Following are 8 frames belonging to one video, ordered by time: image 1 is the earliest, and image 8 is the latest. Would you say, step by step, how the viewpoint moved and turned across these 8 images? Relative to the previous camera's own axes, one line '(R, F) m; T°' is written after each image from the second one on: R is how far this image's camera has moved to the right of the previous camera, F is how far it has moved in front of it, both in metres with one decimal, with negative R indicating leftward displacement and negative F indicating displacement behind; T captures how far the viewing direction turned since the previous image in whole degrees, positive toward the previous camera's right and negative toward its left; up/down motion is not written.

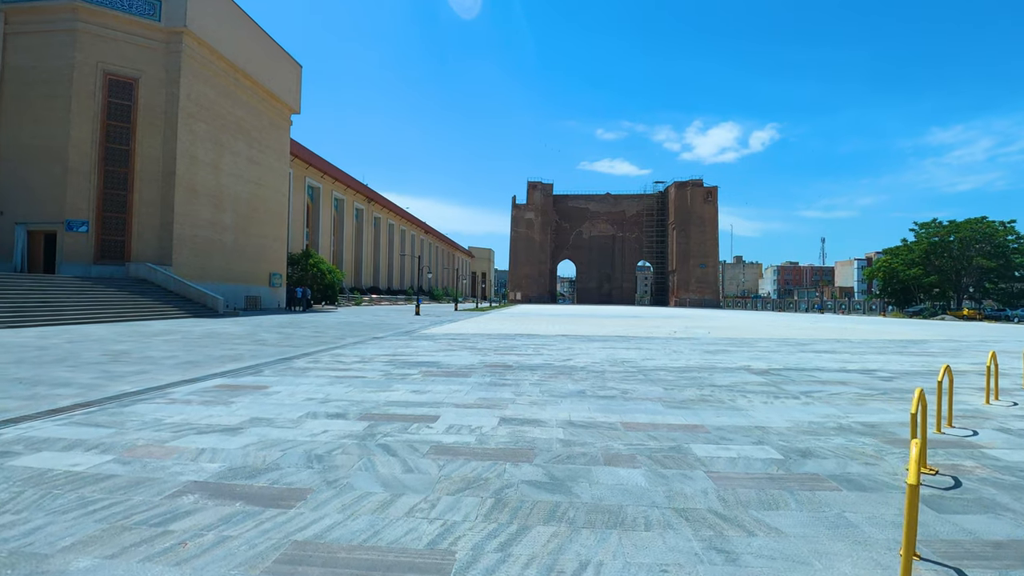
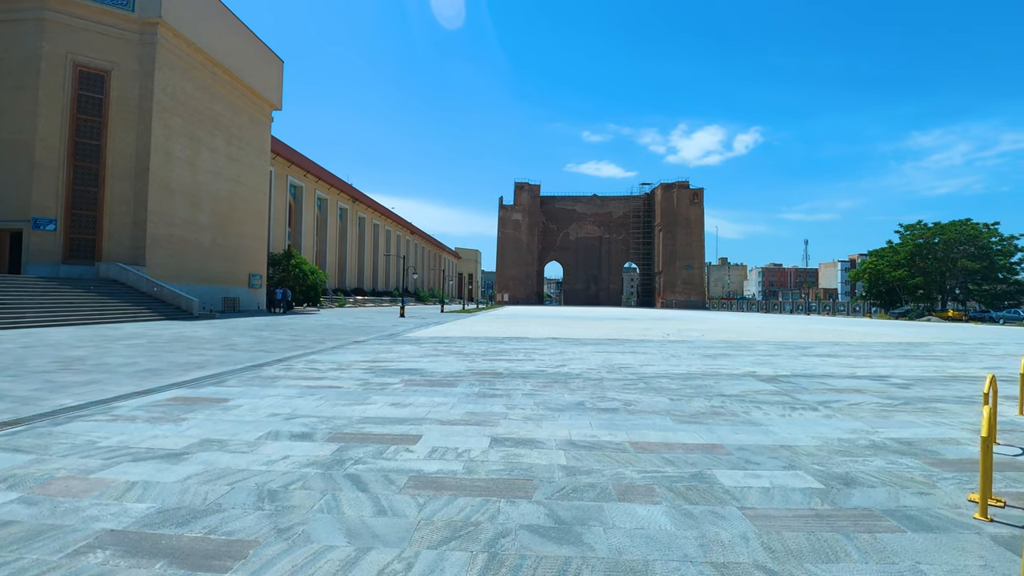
(-0.1, +0.8) m; +1°
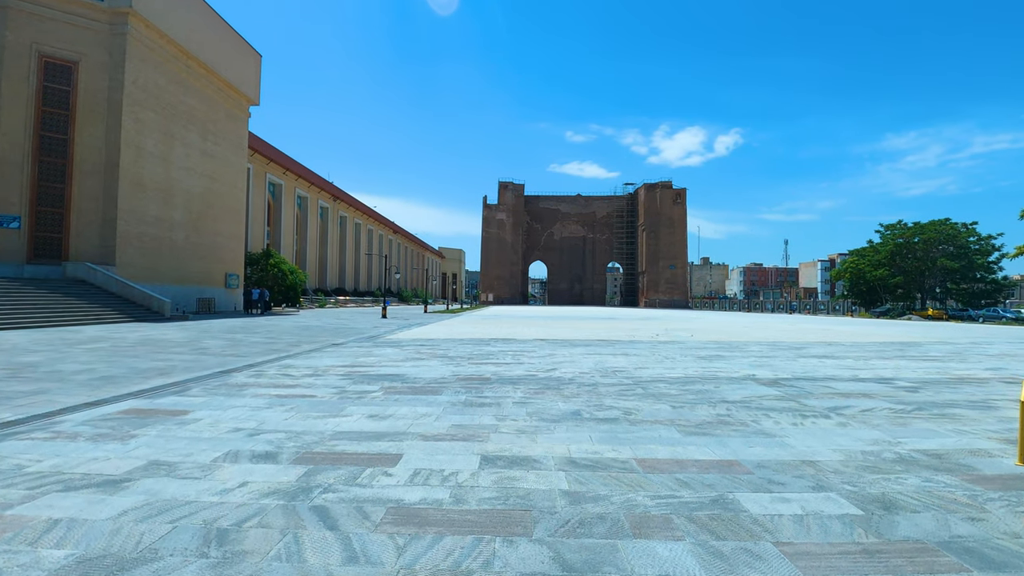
(-0.1, +0.6) m; +2°
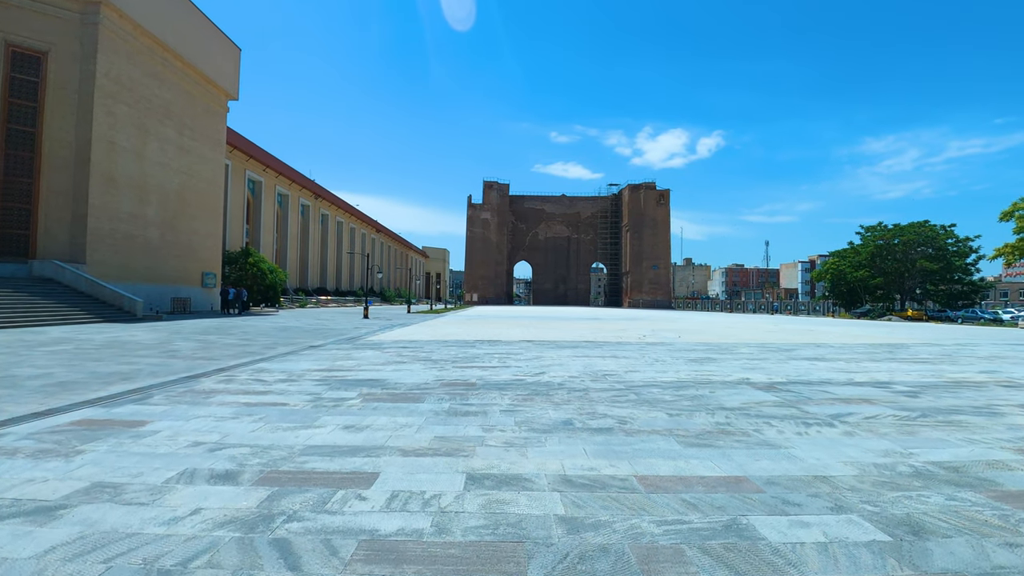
(0.0, +0.4) m; +2°
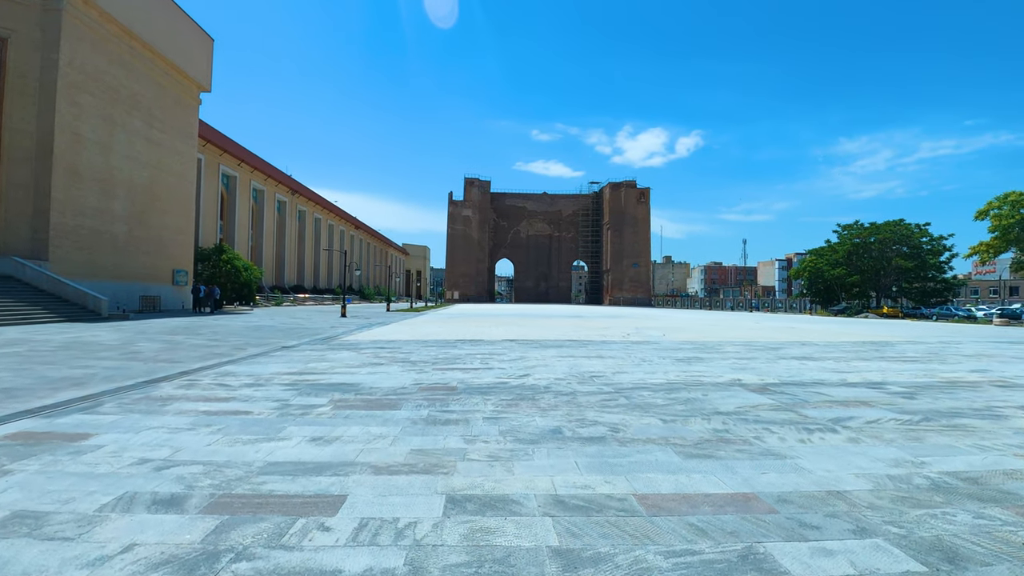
(0.0, +0.5) m; +2°
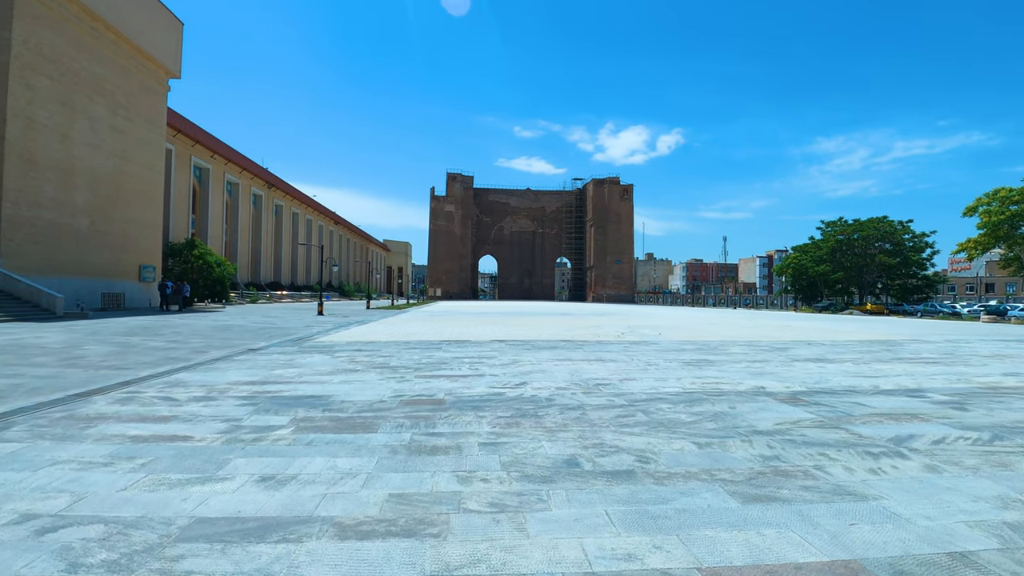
(-0.2, +1.2) m; +2°
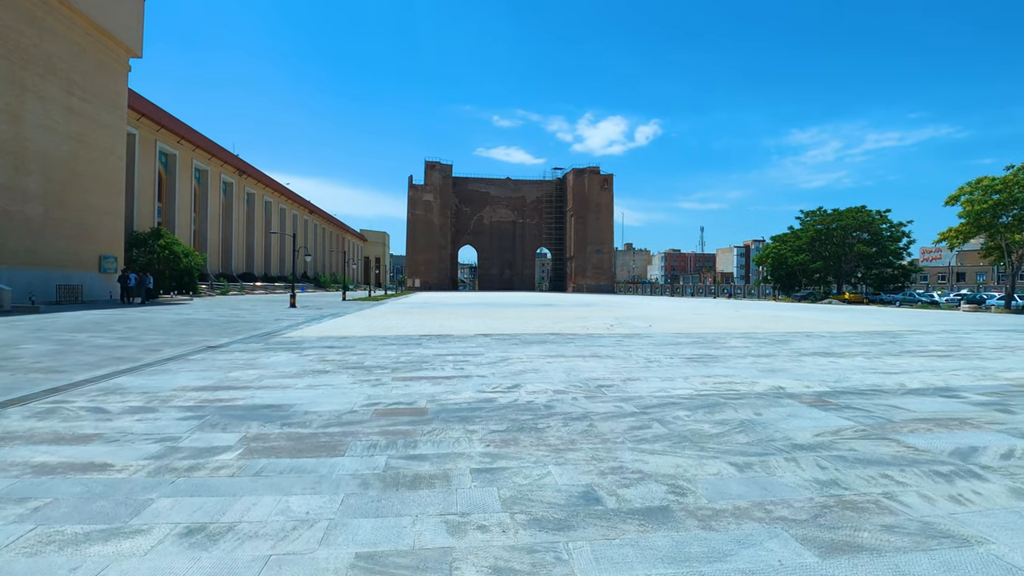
(-0.1, +1.0) m; +2°
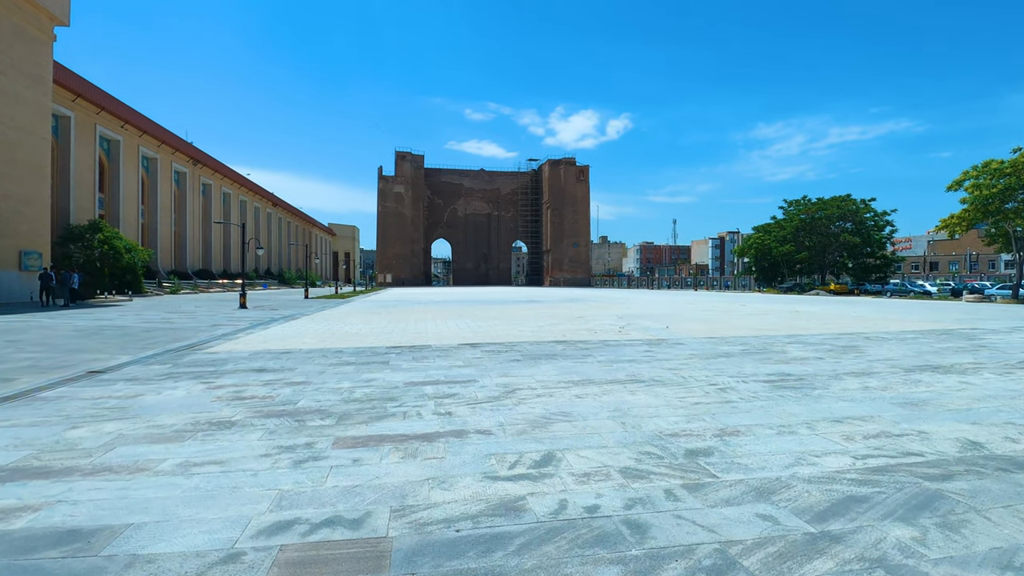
(-0.4, +3.0) m; +3°
